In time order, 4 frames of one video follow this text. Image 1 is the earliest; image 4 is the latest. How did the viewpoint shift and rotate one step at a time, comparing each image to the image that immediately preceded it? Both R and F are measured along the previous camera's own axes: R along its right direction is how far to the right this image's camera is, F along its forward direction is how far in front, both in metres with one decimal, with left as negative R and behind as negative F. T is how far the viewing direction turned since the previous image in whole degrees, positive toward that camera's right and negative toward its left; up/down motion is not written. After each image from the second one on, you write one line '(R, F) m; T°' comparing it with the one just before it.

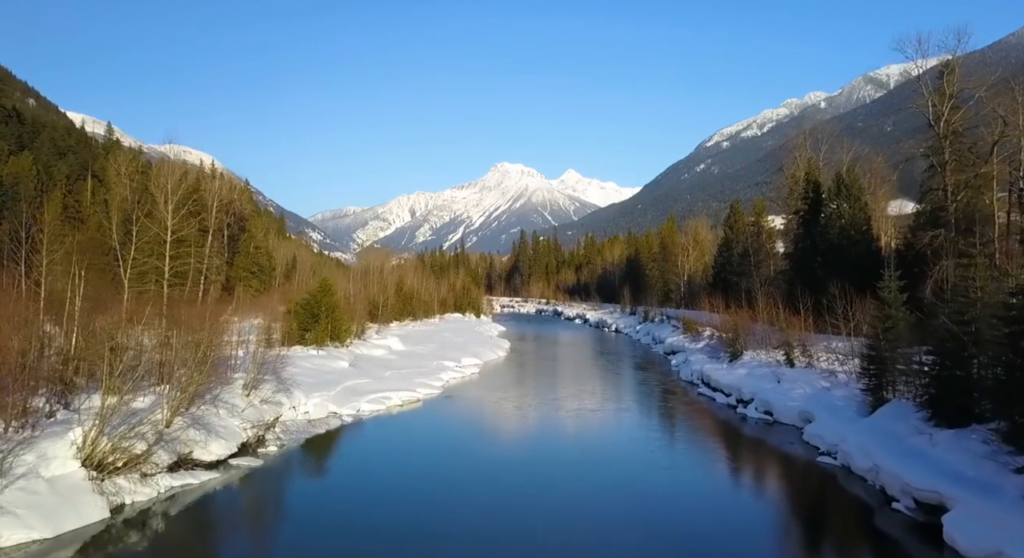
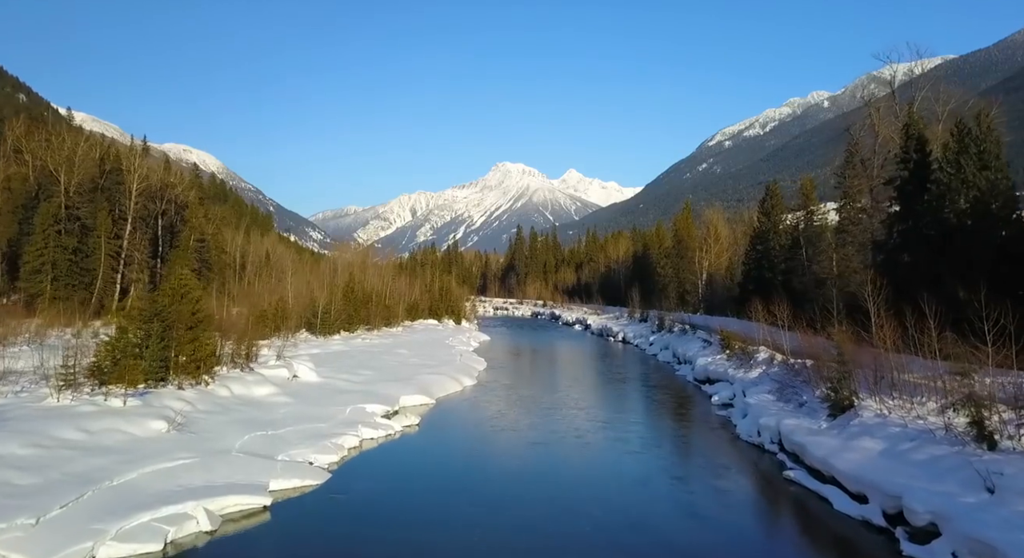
(+1.1, +10.3) m; 0°
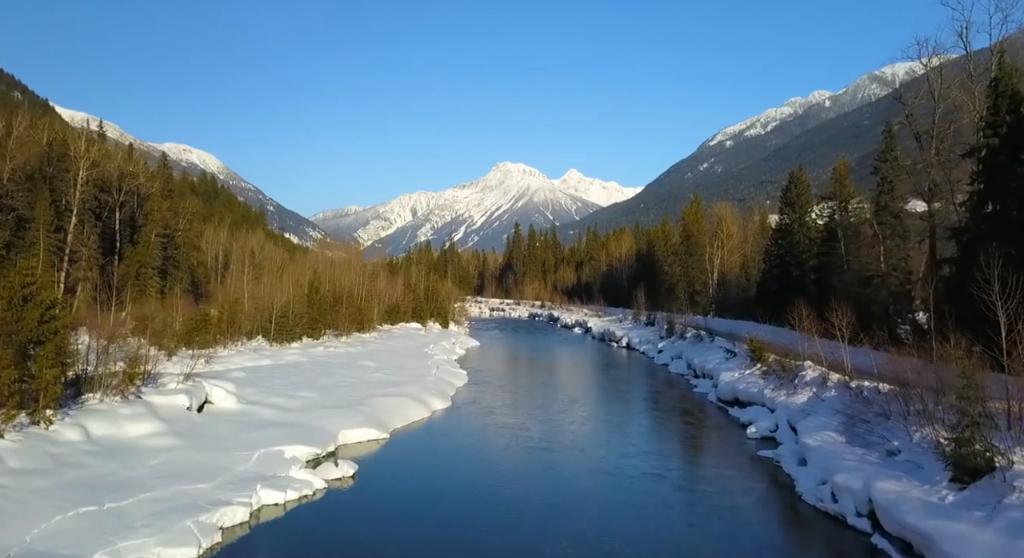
(+0.6, +5.1) m; 0°
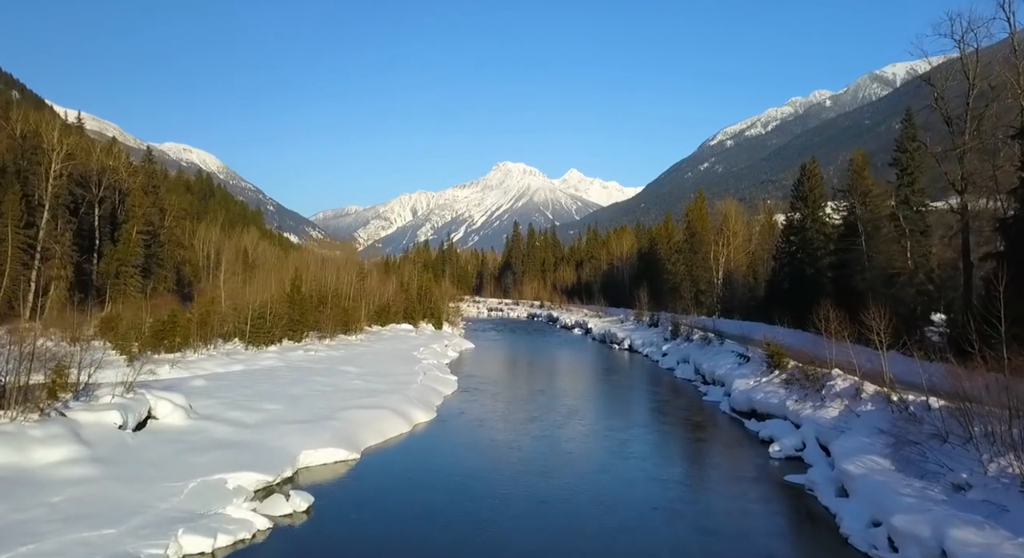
(+0.2, +2.2) m; 0°
